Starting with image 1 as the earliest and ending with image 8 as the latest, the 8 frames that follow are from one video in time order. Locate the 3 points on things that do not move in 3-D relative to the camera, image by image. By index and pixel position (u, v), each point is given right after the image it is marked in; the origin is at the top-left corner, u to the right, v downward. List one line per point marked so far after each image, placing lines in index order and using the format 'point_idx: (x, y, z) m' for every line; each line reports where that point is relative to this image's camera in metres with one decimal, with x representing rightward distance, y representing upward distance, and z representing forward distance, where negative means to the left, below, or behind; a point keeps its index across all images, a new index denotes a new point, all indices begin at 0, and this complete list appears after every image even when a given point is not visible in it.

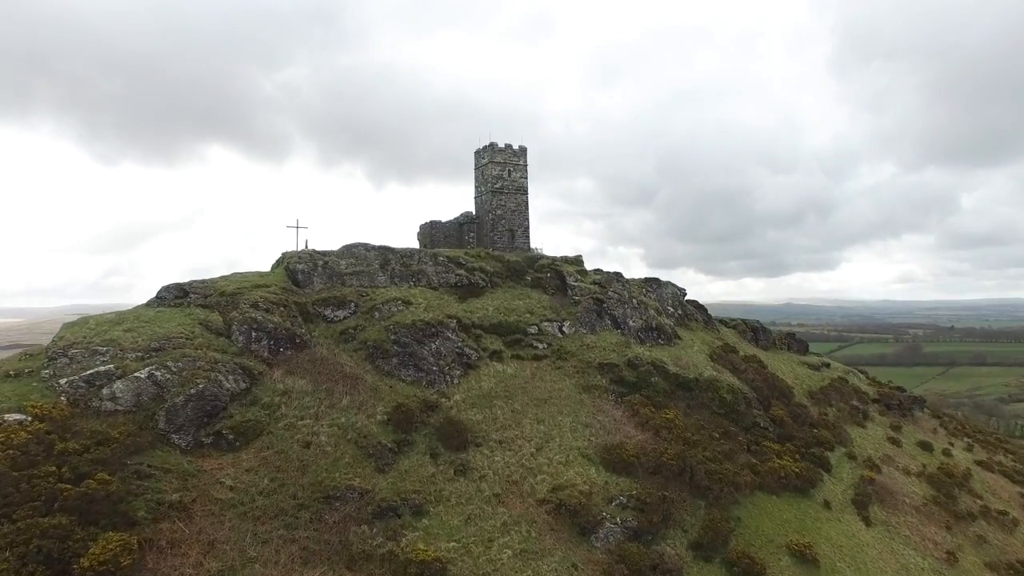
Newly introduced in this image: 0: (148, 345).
0: (-12.4, -1.9, +18.8) m
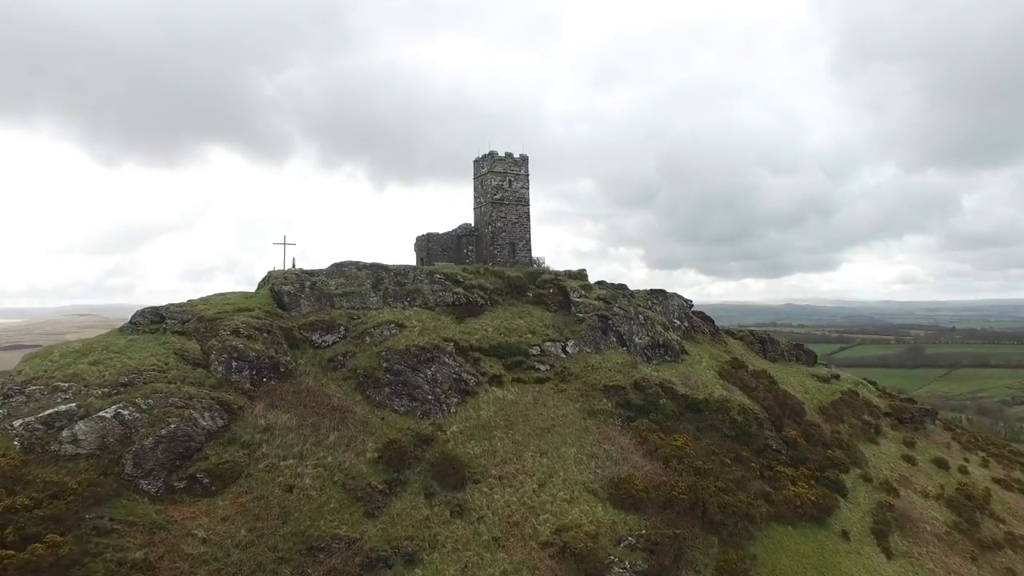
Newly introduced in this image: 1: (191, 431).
0: (-12.4, -2.9, +17.2) m
1: (-9.9, -4.4, +17.0) m
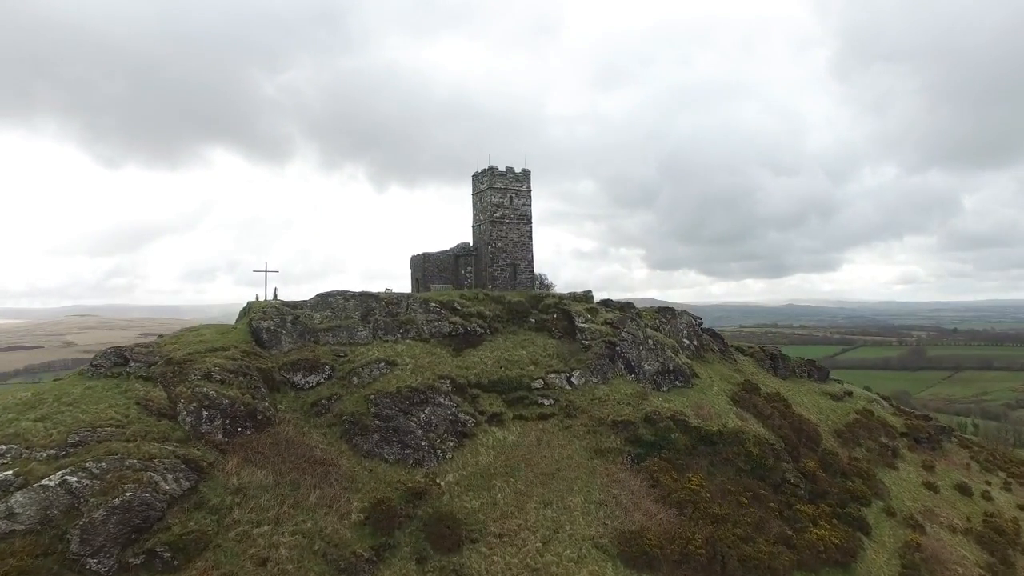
0: (-12.4, -4.2, +15.2) m
1: (-9.8, -5.7, +15.0) m
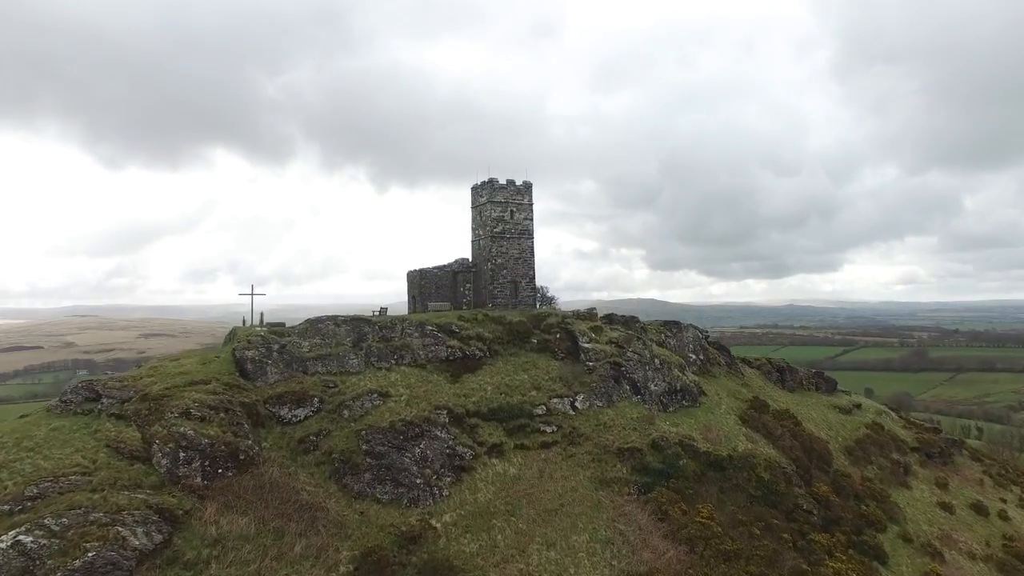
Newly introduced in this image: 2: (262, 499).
0: (-12.3, -5.1, +13.9) m
1: (-9.8, -6.7, +13.7) m
2: (-7.6, -6.3, +16.7) m
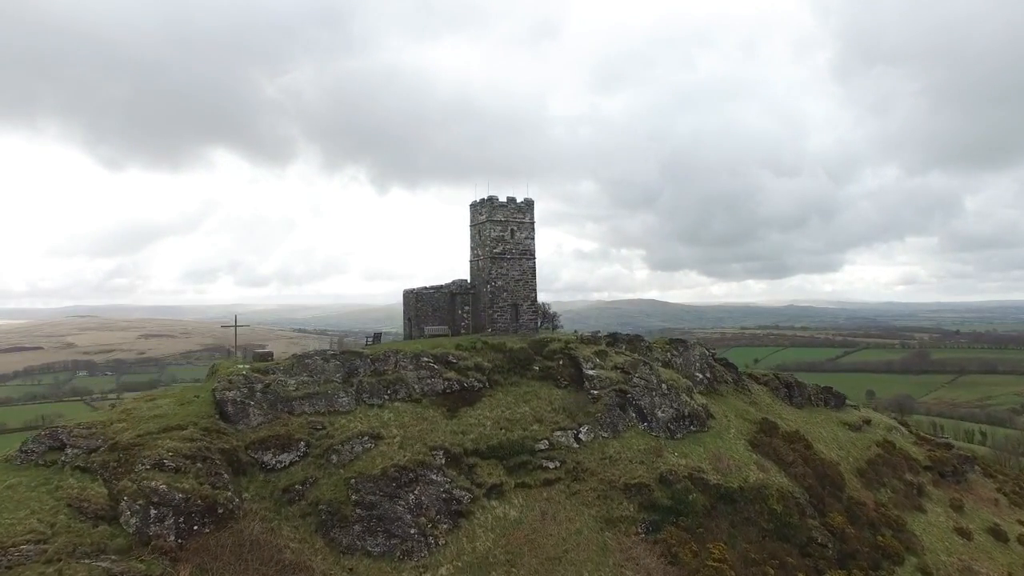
0: (-12.3, -6.3, +12.6) m
1: (-9.8, -7.8, +12.4) m
2: (-7.6, -7.5, +15.3) m
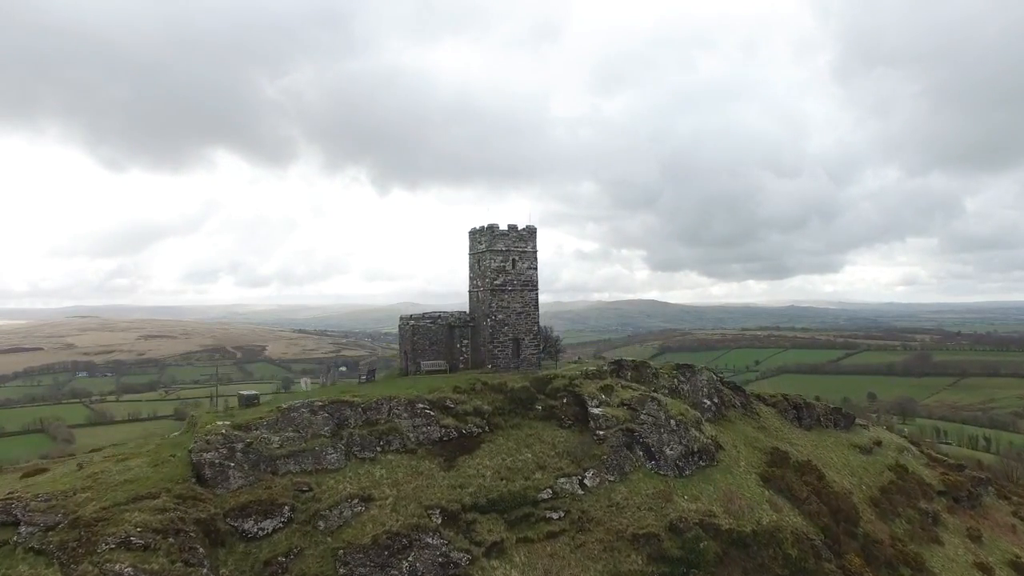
0: (-12.3, -7.9, +11.2) m
1: (-9.8, -9.4, +11.0) m
2: (-7.5, -9.1, +14.0) m
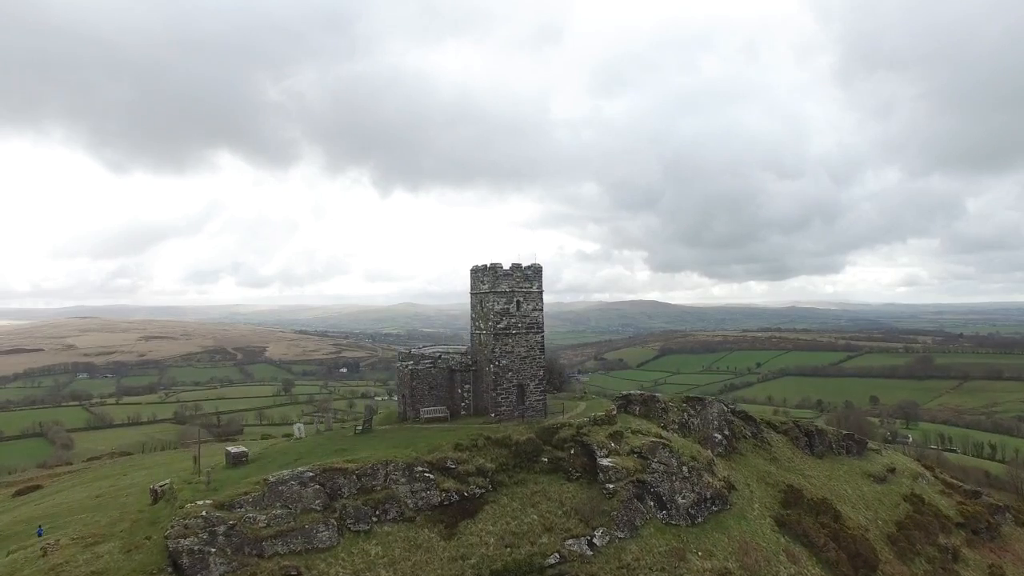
0: (-12.1, -9.8, +9.9) m
1: (-9.6, -11.3, +9.7) m
2: (-7.3, -11.0, +12.6) m
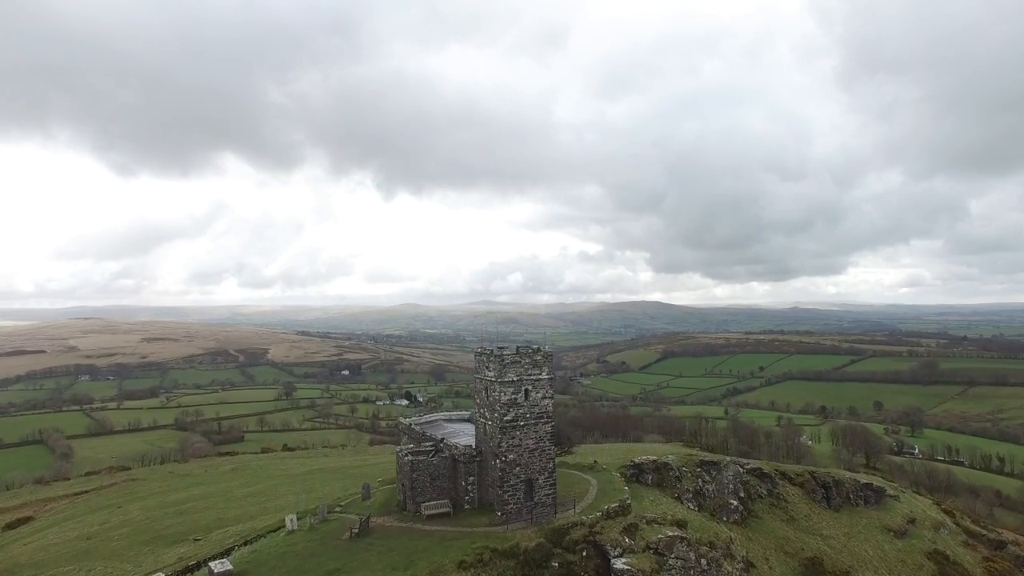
0: (-11.9, -13.4, +8.2) m
1: (-9.4, -14.9, +8.0) m
2: (-7.1, -14.6, +10.9) m
